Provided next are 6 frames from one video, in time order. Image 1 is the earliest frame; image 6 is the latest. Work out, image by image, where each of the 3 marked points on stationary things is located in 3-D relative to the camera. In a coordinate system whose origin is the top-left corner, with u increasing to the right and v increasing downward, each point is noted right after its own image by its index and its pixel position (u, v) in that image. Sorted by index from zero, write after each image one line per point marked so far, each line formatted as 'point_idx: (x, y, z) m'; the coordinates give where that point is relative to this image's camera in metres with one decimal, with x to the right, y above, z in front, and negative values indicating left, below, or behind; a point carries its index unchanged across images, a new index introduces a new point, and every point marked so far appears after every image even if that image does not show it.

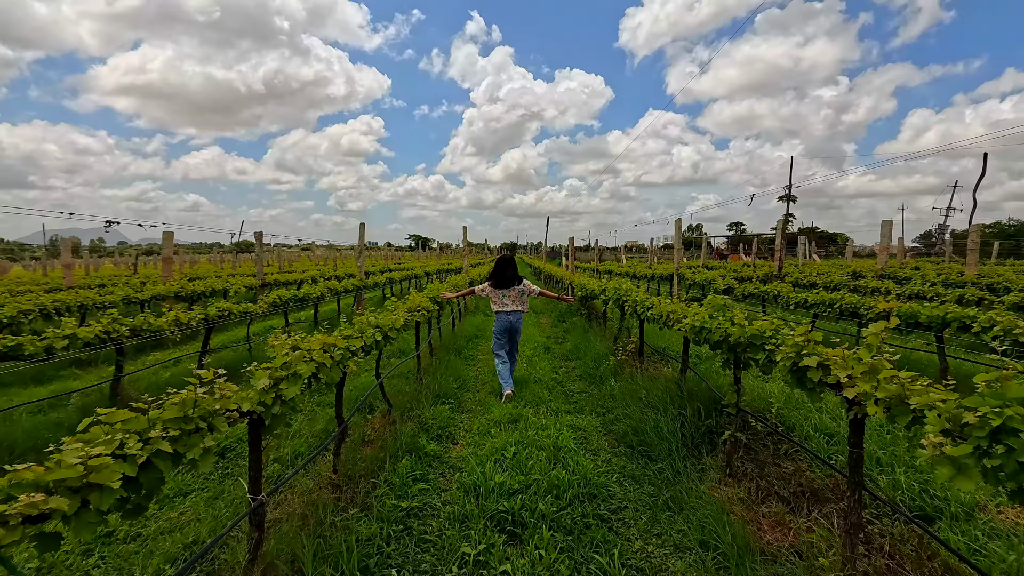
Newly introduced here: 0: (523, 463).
0: (+0.1, -1.3, +3.5) m
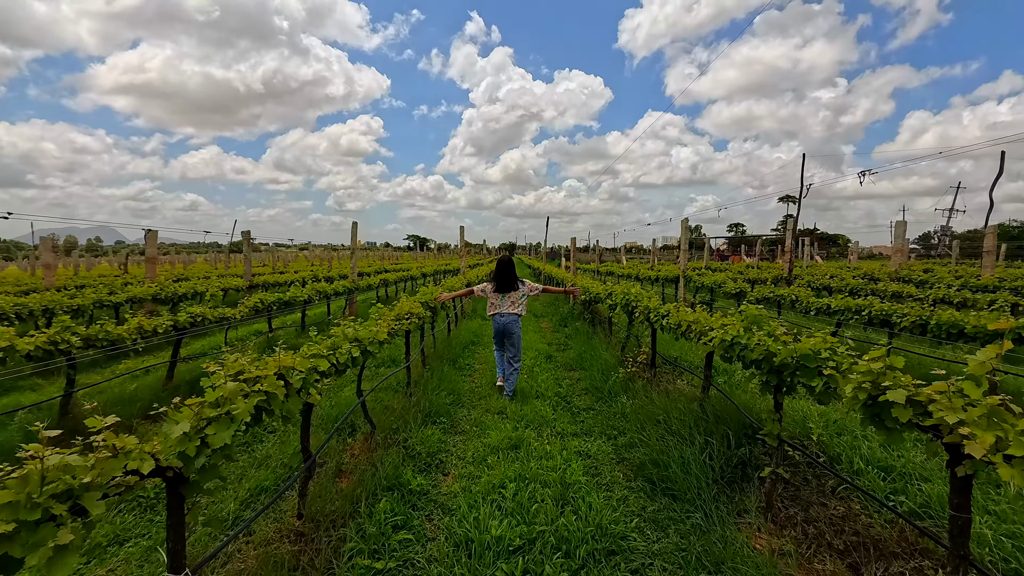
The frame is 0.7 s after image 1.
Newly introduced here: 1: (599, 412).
0: (+0.1, -1.3, +3.0) m
1: (+0.9, -1.2, +4.8) m
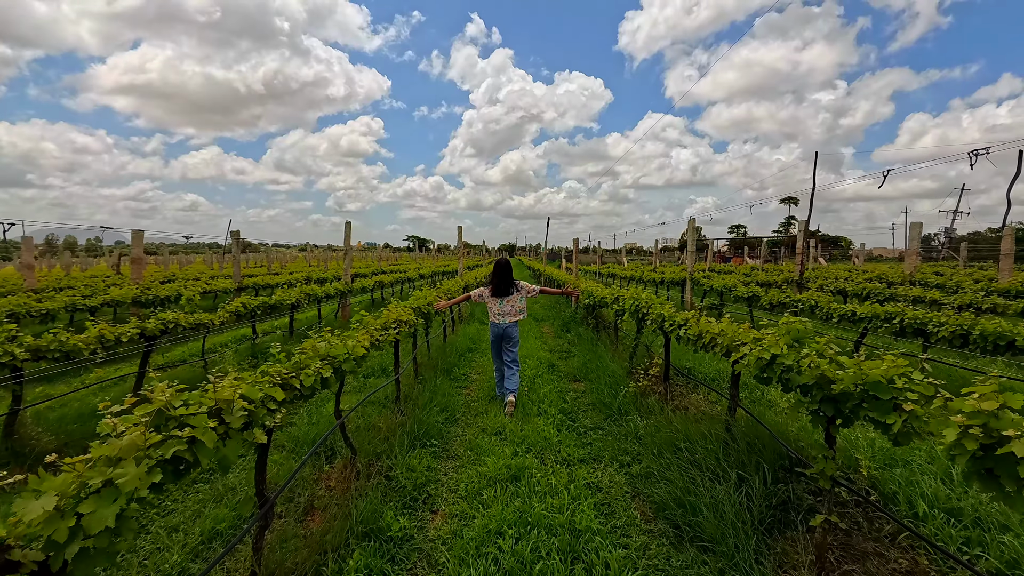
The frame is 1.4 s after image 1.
0: (+0.1, -1.4, +2.4) m
1: (+0.9, -1.3, +4.3) m
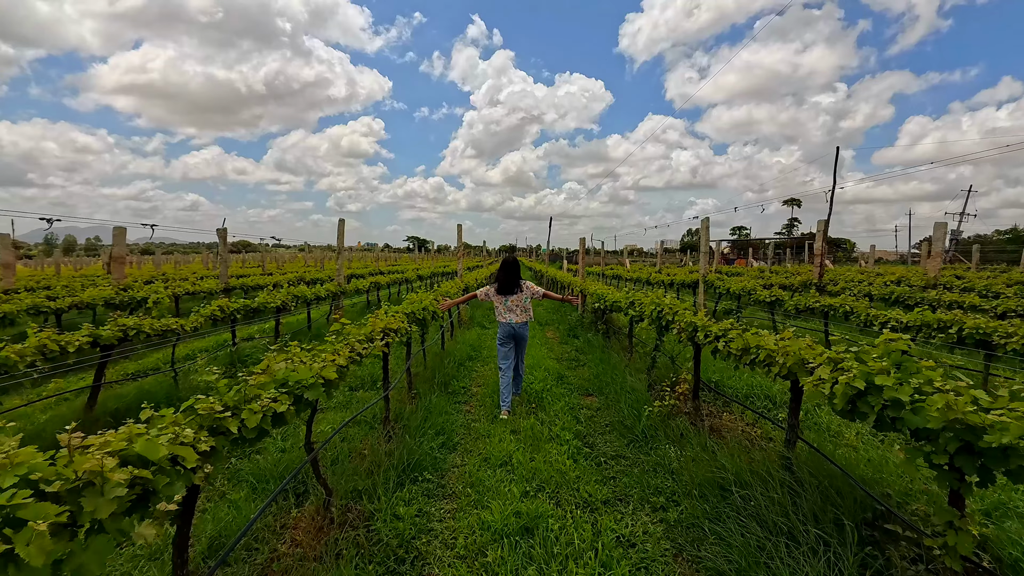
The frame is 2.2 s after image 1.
0: (+0.1, -1.4, +1.8) m
1: (+0.9, -1.3, +3.7) m
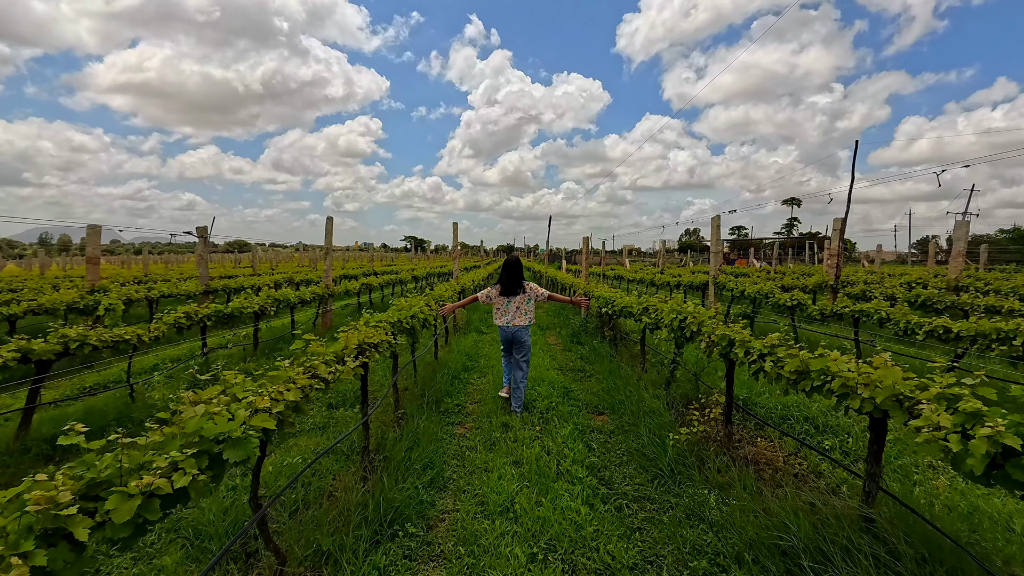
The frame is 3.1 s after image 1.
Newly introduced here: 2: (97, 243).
0: (+0.2, -1.5, +1.1) m
1: (+0.9, -1.4, +3.0) m
2: (-9.7, +1.1, +11.3) m
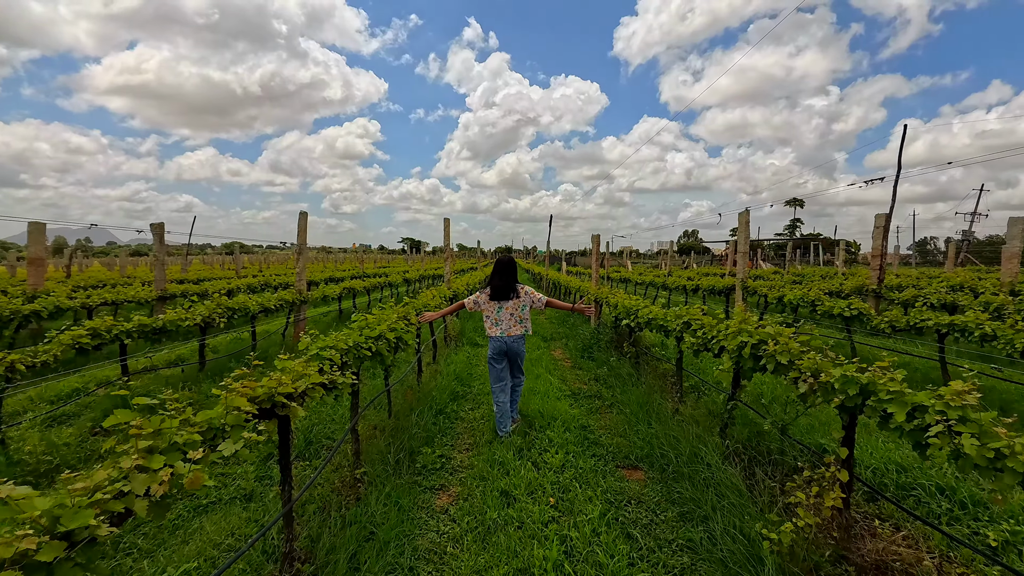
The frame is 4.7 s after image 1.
0: (+0.2, -1.5, -0.2) m
1: (+1.0, -1.5, +1.7) m
2: (-9.7, +1.0, +9.9) m
